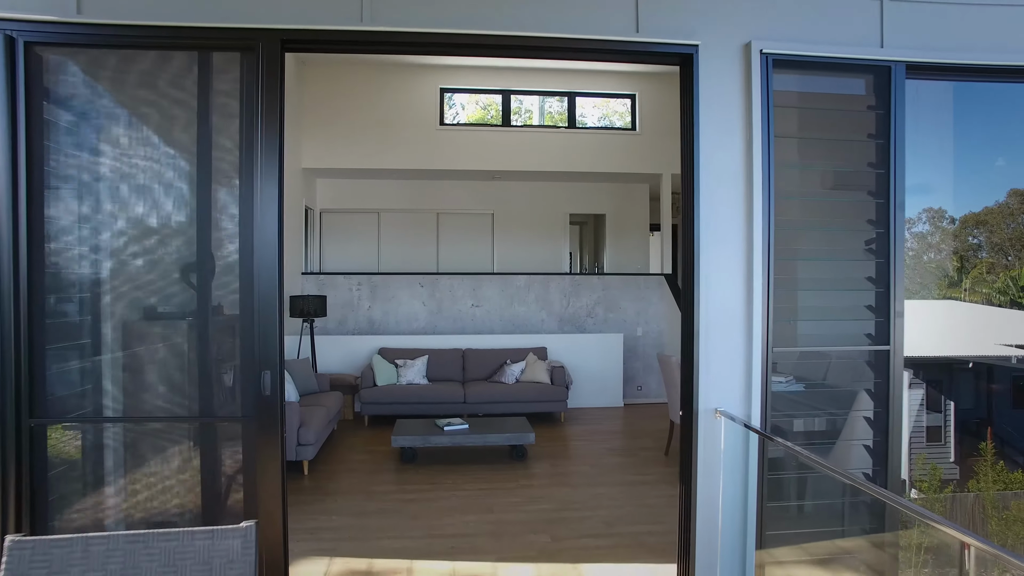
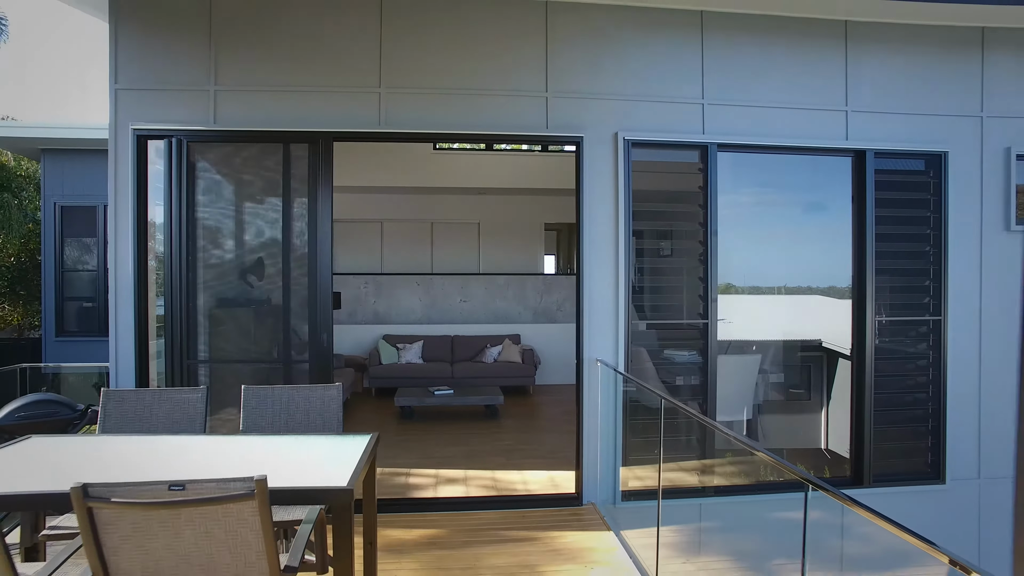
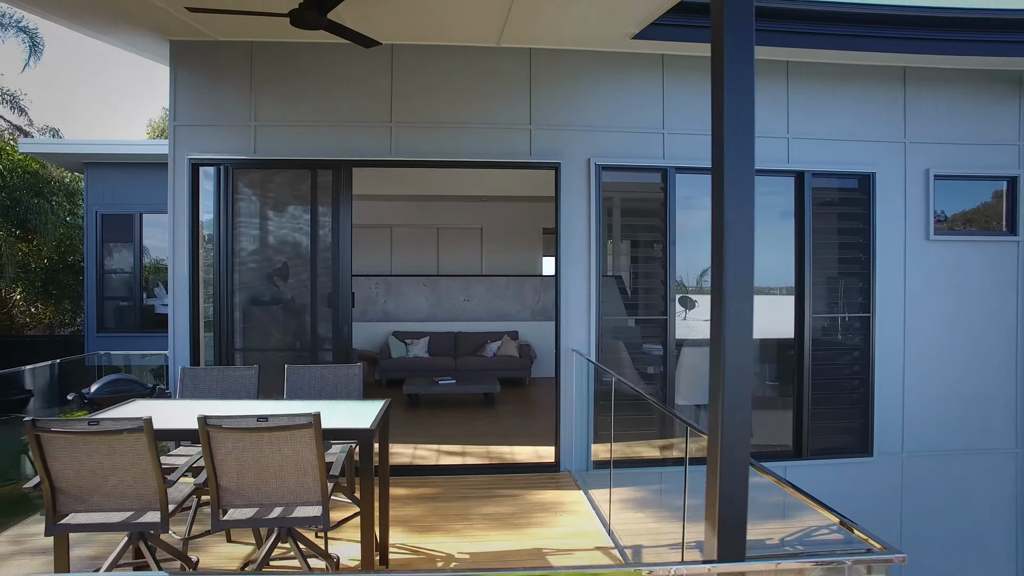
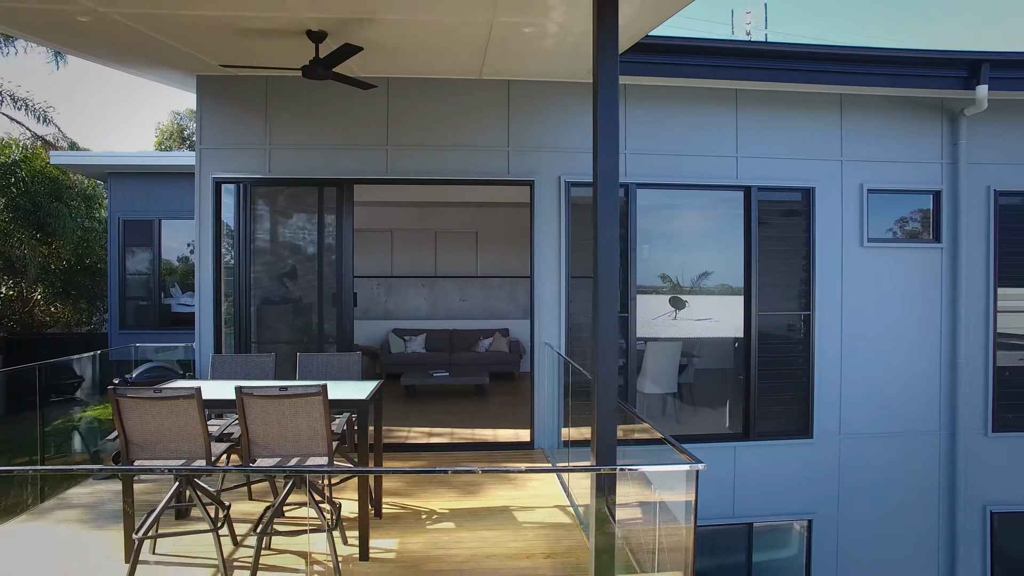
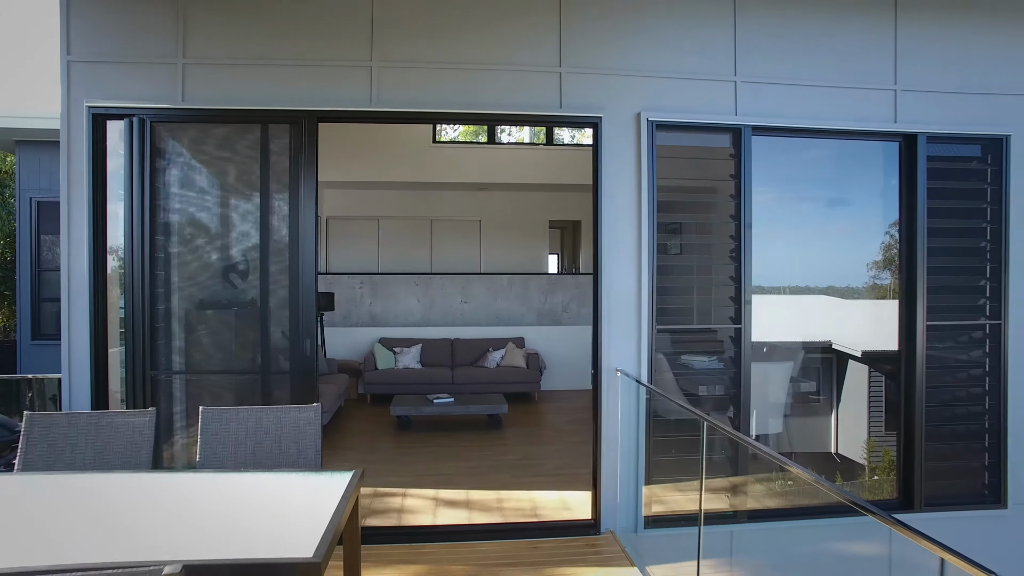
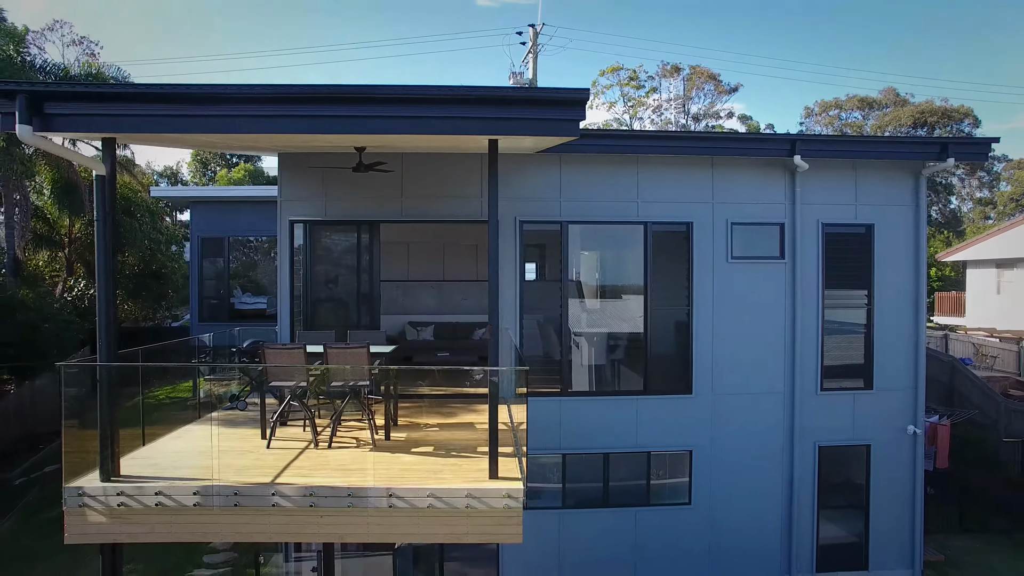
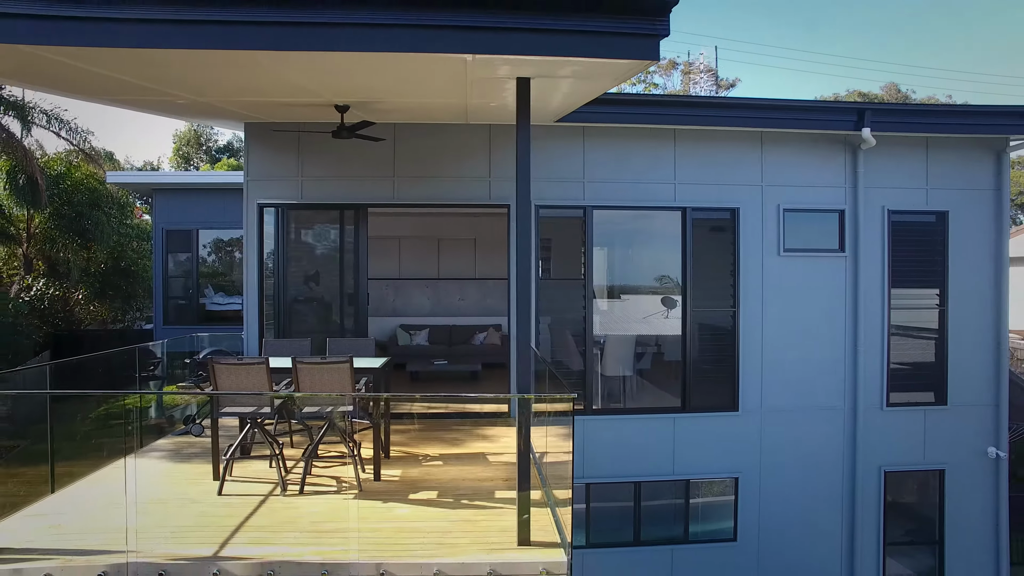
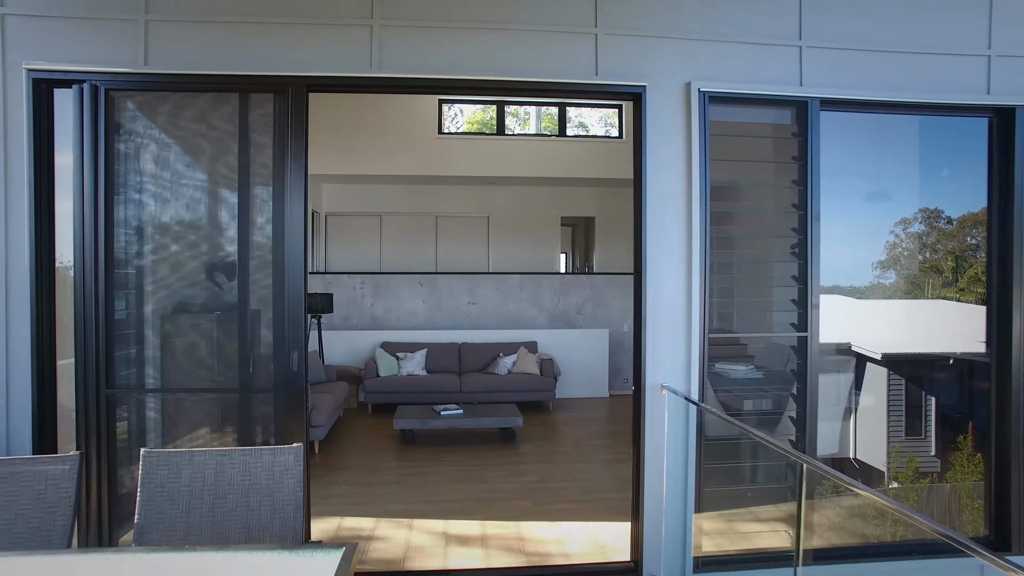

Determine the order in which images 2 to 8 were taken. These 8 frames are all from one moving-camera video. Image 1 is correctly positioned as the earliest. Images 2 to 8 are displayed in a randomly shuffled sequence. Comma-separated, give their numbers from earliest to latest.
8, 5, 2, 3, 4, 7, 6
